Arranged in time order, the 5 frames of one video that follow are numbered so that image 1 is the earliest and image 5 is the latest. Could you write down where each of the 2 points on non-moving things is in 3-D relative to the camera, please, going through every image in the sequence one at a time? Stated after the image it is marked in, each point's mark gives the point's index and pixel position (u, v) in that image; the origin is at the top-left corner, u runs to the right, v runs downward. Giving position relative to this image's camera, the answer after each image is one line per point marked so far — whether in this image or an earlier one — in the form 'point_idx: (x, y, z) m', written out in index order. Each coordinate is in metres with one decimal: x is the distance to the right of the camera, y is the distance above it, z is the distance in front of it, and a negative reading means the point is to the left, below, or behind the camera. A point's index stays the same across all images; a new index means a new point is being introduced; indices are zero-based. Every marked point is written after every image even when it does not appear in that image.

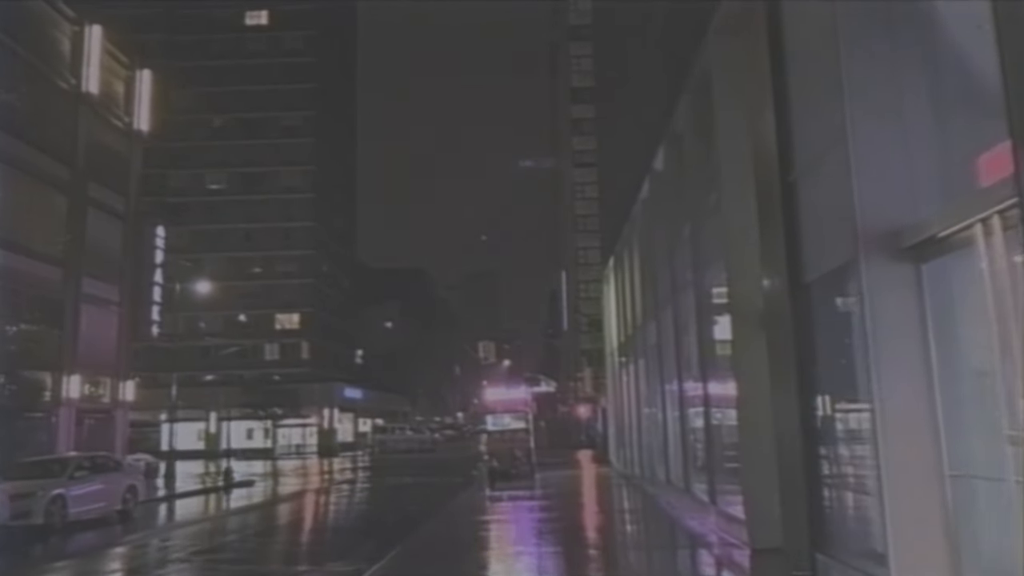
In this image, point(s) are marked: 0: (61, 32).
0: (-6.7, +3.8, +13.1) m
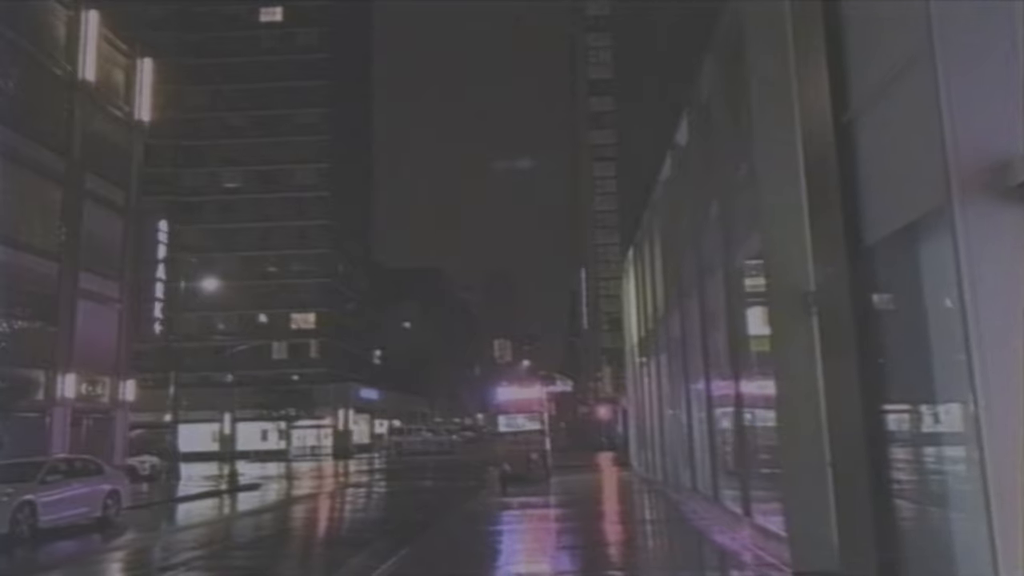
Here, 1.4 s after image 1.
0: (-6.5, +3.8, +12.6) m
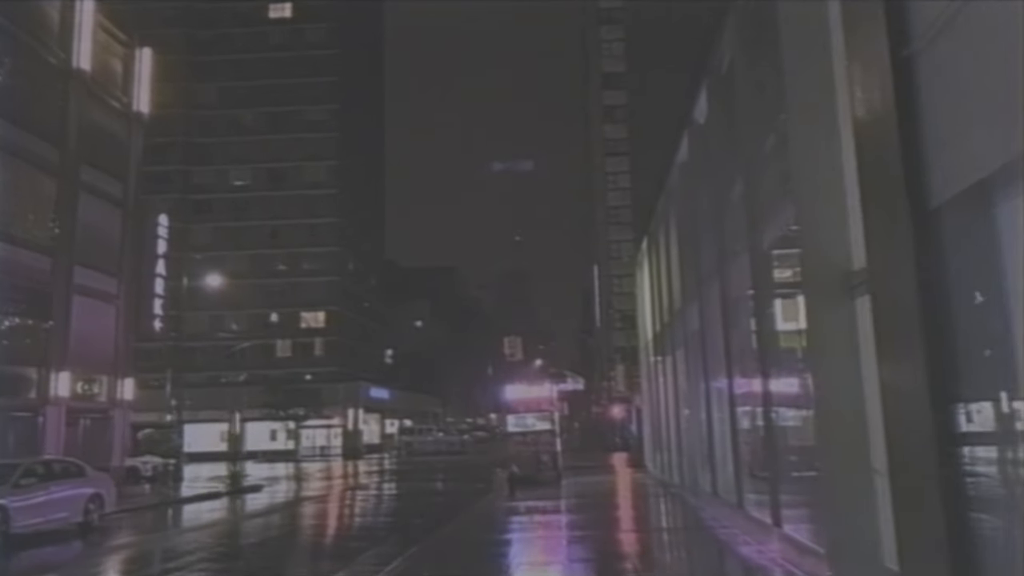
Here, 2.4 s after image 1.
0: (-6.4, +3.9, +12.2) m
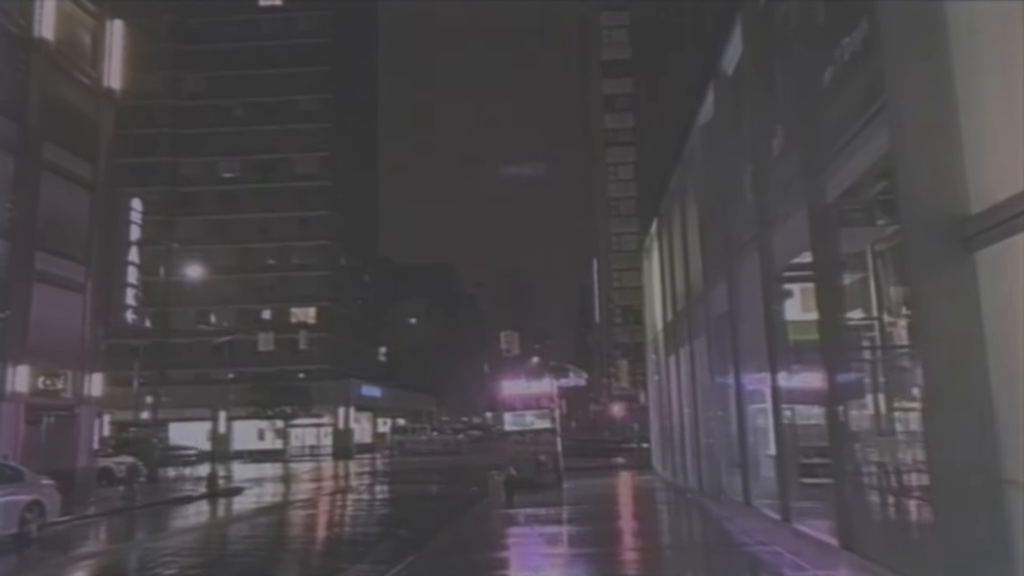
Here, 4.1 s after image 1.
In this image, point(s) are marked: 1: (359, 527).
0: (-6.4, +4.1, +11.2) m
1: (-2.3, -3.6, +13.2) m
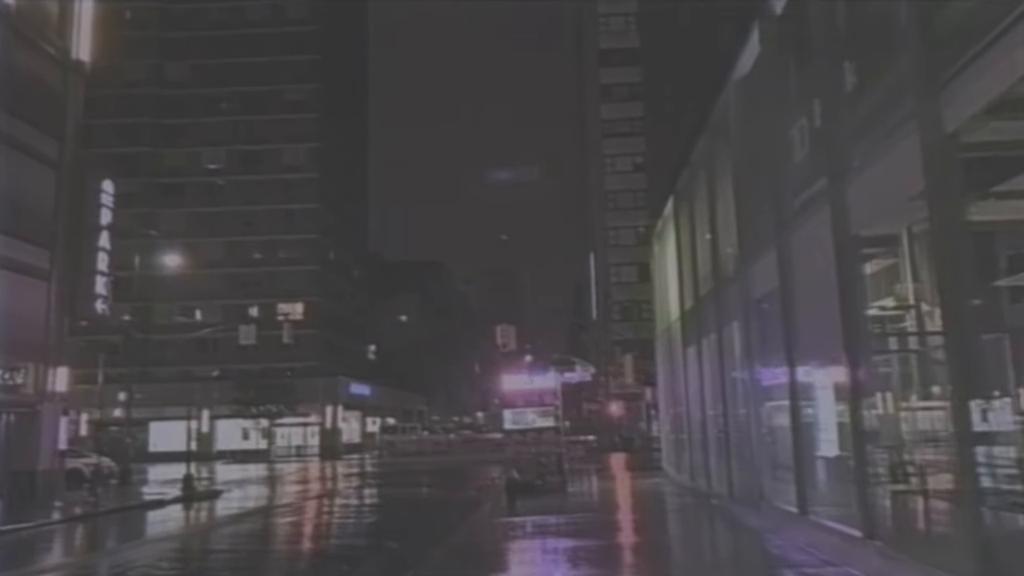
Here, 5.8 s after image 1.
0: (-6.4, +4.2, +10.3) m
1: (-2.4, -3.5, +12.3) m
